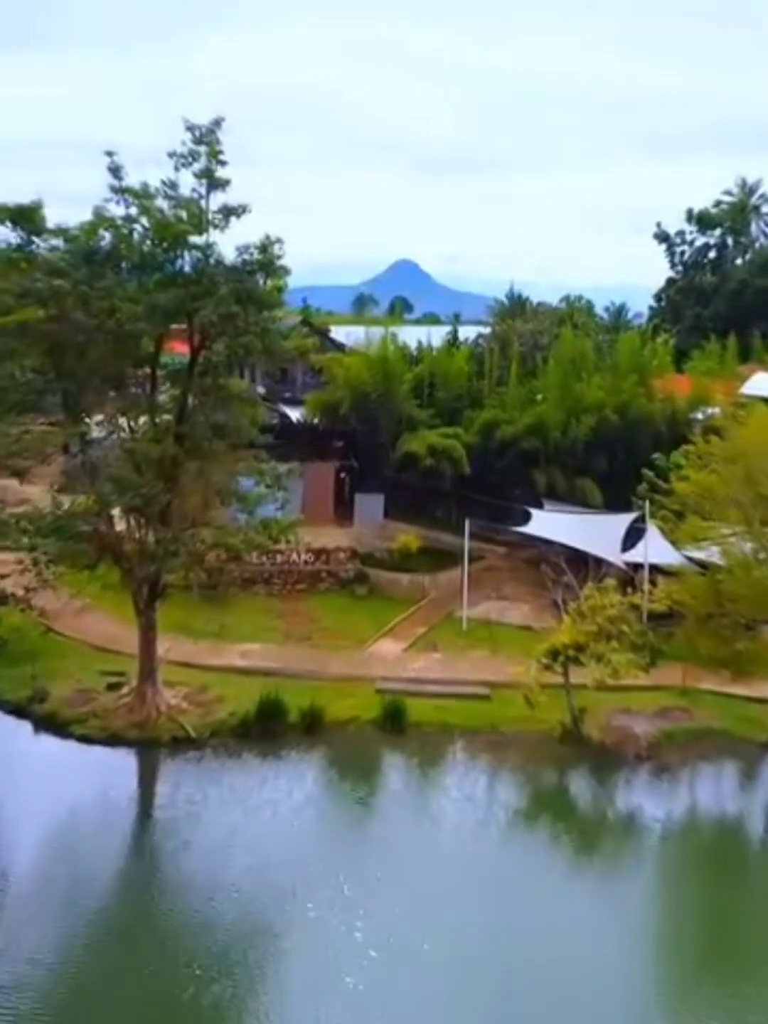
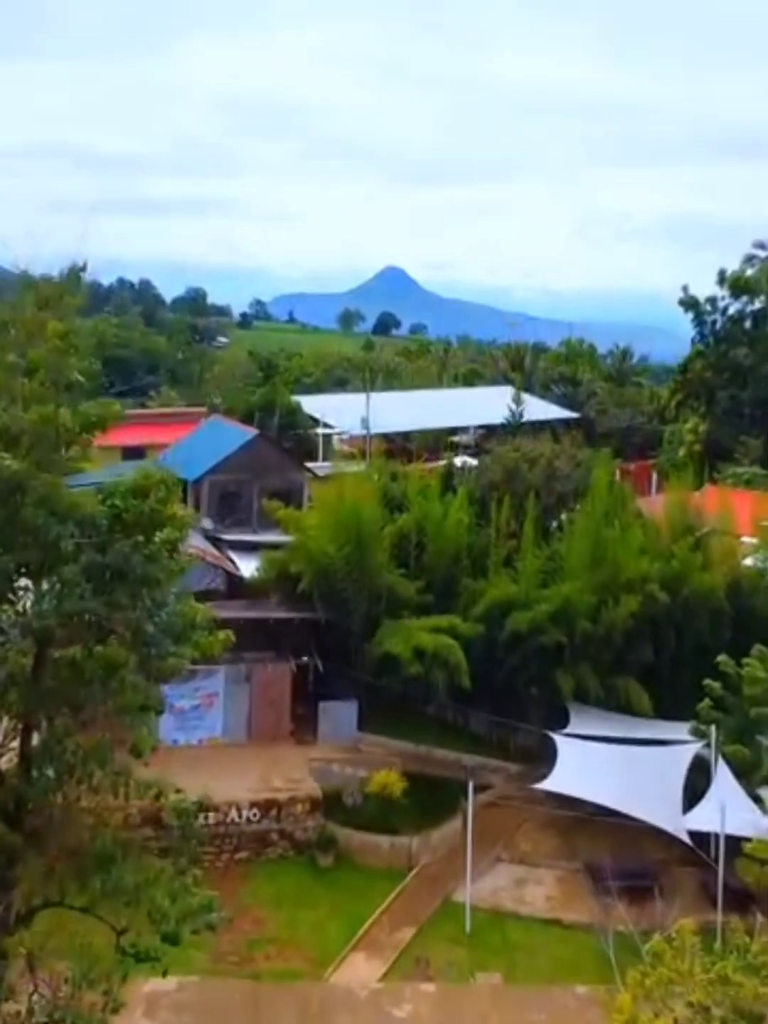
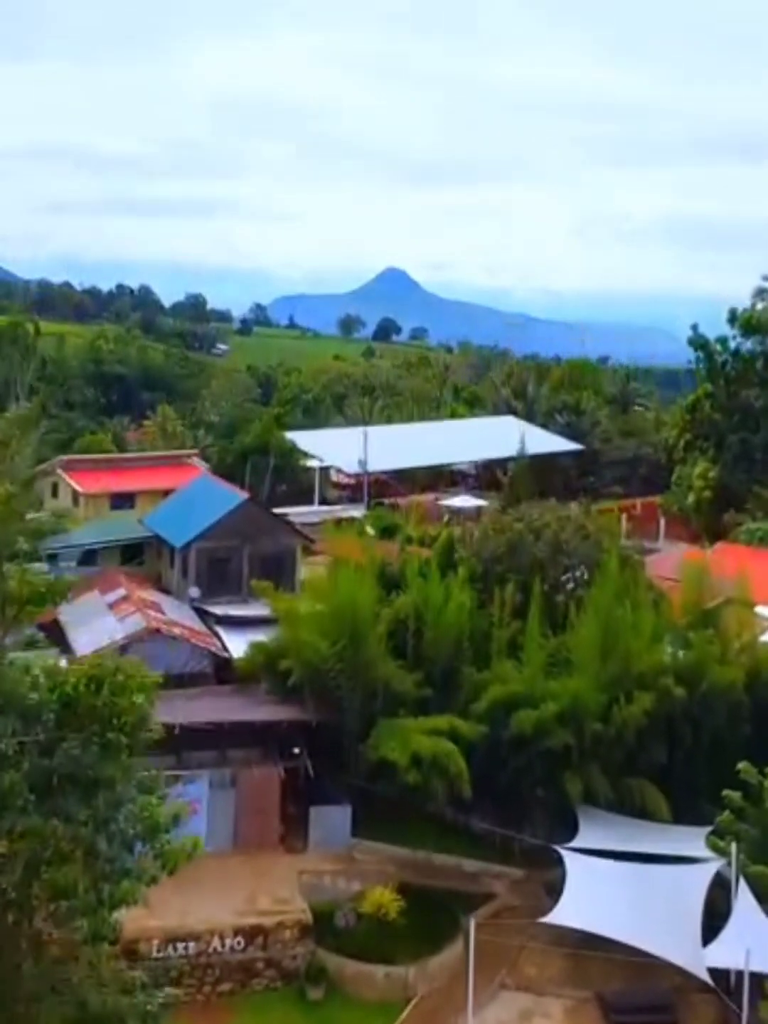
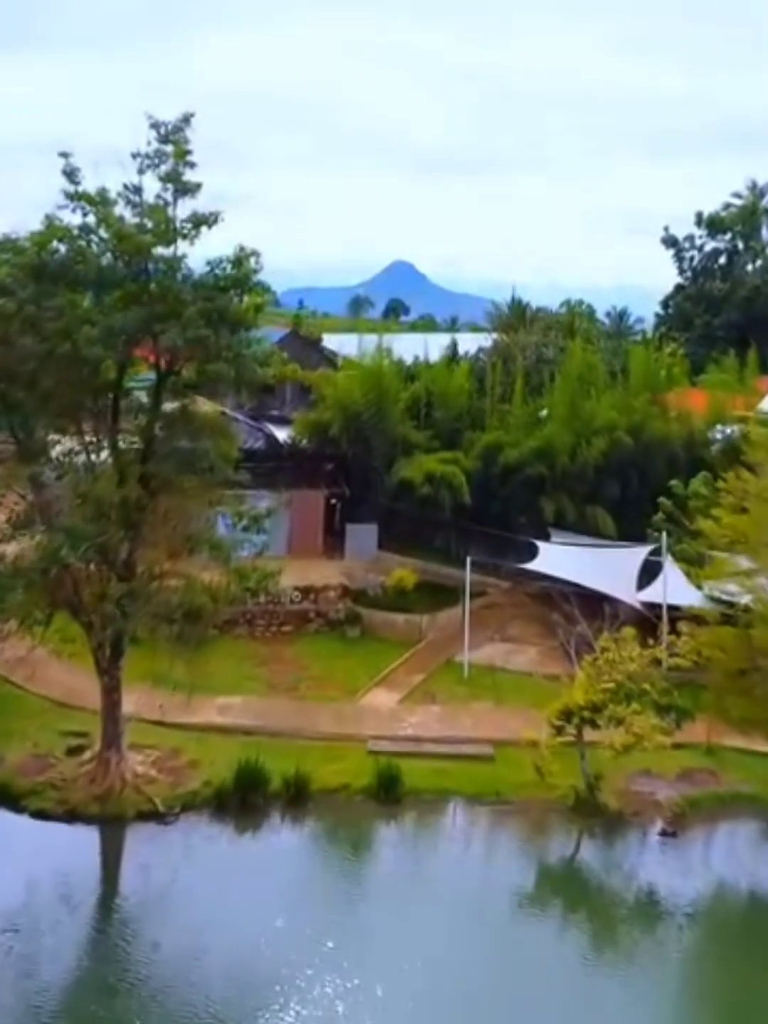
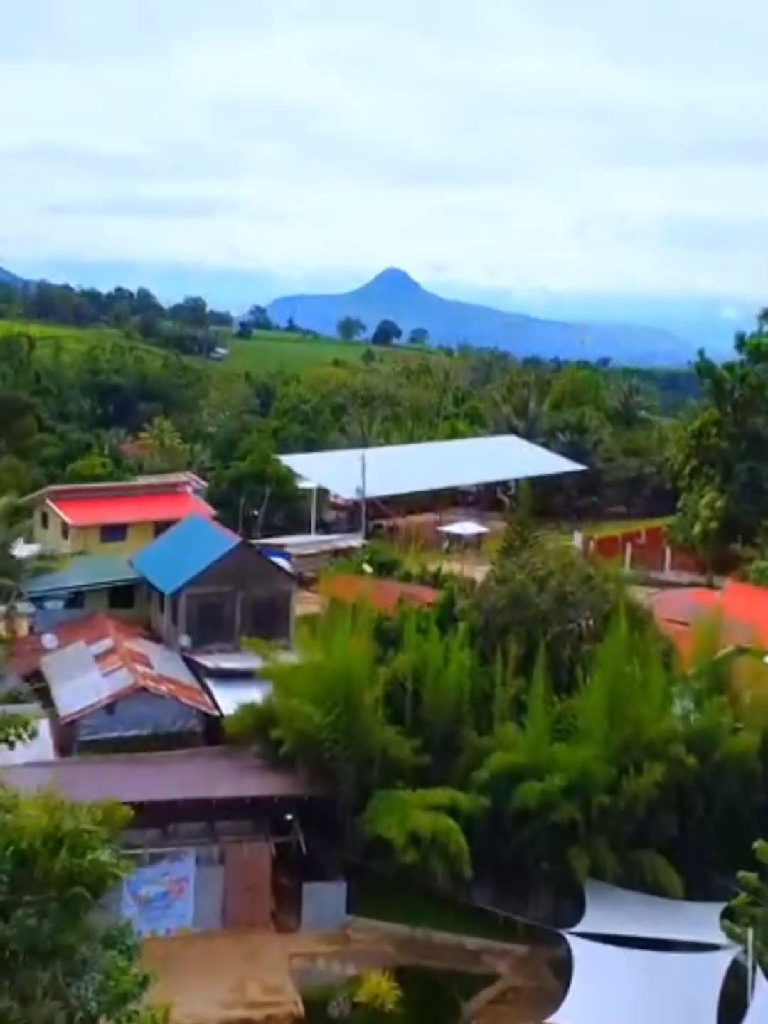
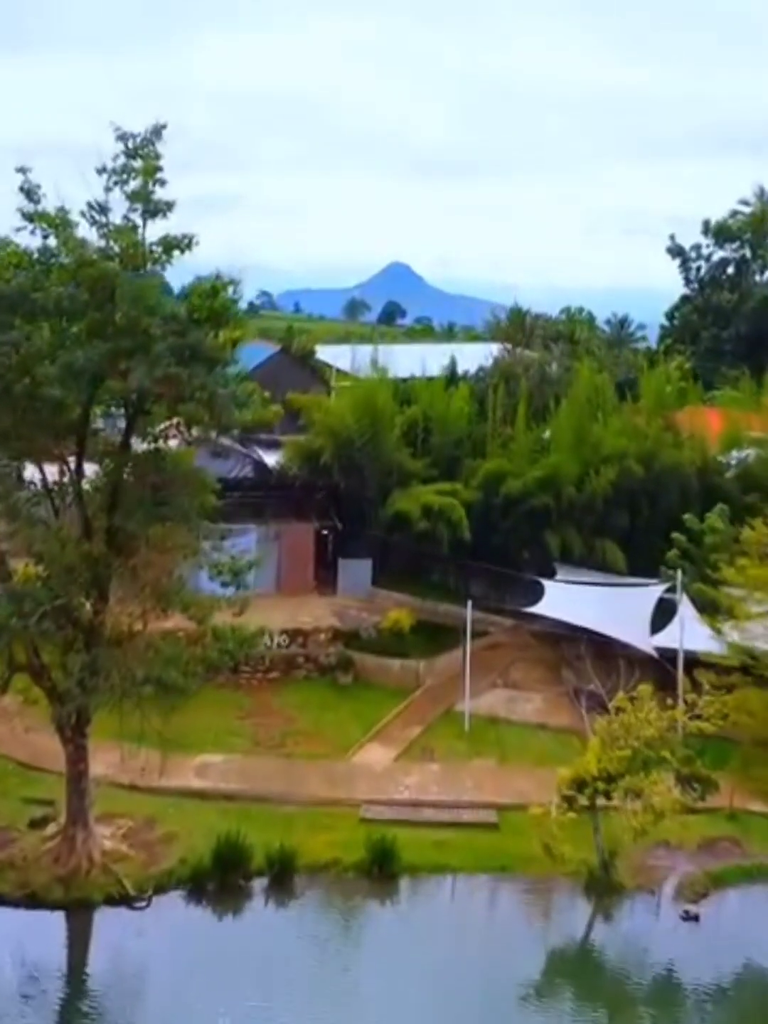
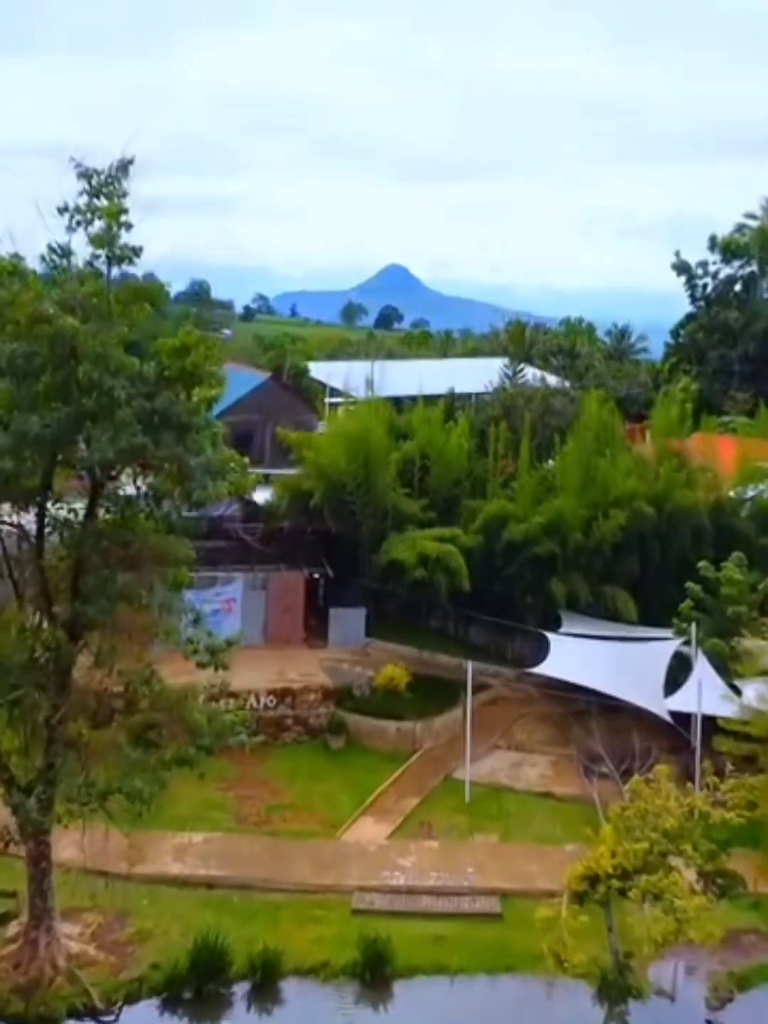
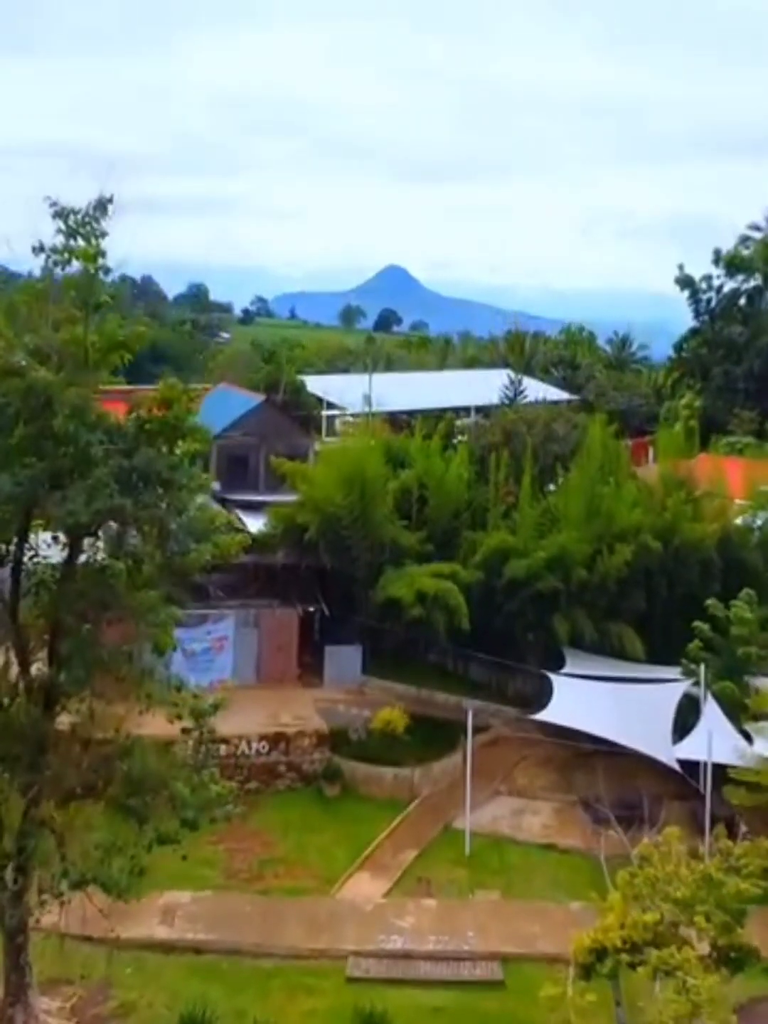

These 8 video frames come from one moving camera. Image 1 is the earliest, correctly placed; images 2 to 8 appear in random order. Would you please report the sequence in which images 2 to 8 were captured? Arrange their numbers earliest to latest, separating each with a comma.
4, 6, 7, 8, 2, 3, 5
